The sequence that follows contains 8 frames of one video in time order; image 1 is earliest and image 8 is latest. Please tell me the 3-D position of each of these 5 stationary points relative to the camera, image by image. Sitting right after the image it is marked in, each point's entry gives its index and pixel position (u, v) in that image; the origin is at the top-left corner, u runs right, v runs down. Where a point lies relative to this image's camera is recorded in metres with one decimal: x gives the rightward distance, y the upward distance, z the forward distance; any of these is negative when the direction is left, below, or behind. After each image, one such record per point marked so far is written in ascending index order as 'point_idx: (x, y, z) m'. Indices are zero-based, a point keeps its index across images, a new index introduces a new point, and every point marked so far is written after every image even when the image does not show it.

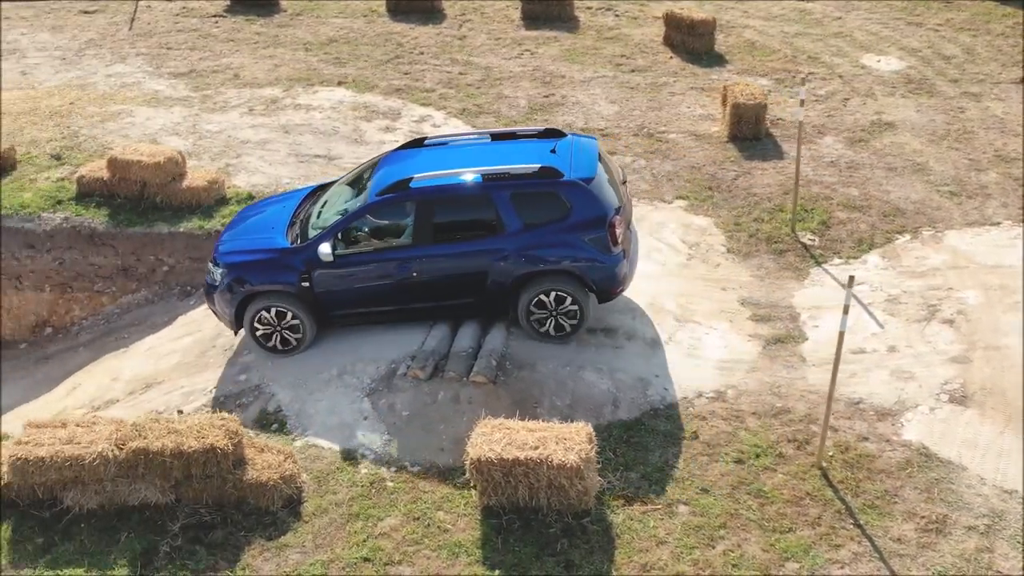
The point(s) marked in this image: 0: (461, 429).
0: (-0.2, -0.7, +7.8) m
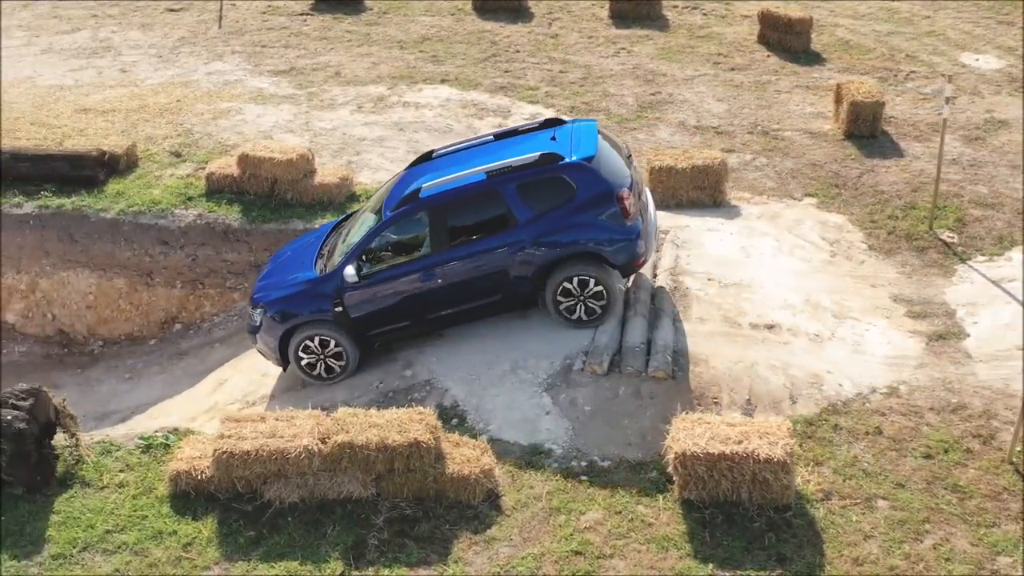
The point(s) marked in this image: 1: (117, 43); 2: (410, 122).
0: (+0.6, -0.7, +7.9) m
1: (-3.9, +2.4, +16.2) m
2: (-0.8, +1.3, +13.1) m
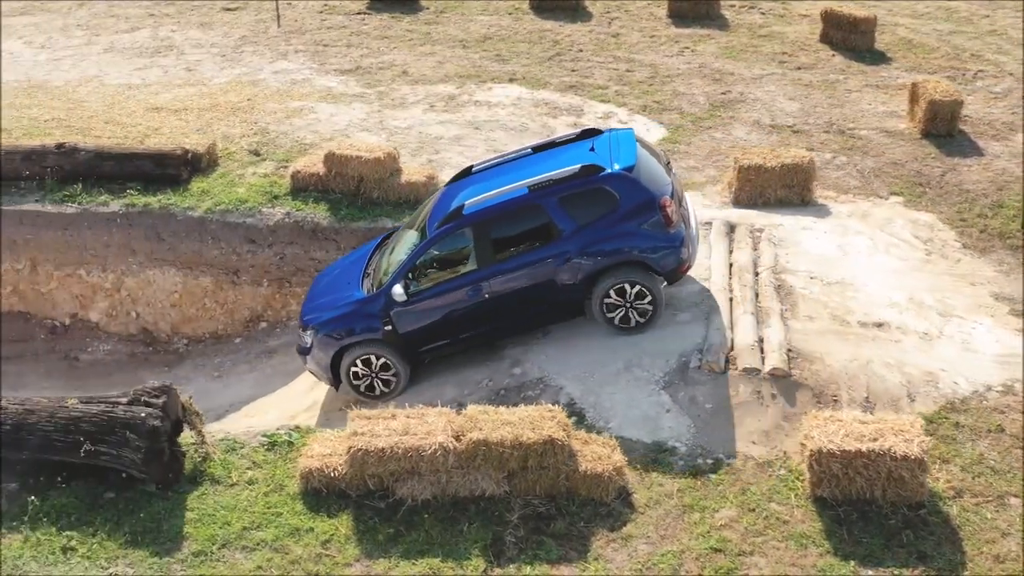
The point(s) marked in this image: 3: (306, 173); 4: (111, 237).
0: (+1.2, -0.6, +7.9) m
1: (-3.3, +2.4, +16.2) m
2: (-0.2, +1.3, +13.1) m
3: (-1.4, +0.8, +11.4) m
4: (-2.8, +0.4, +11.3) m
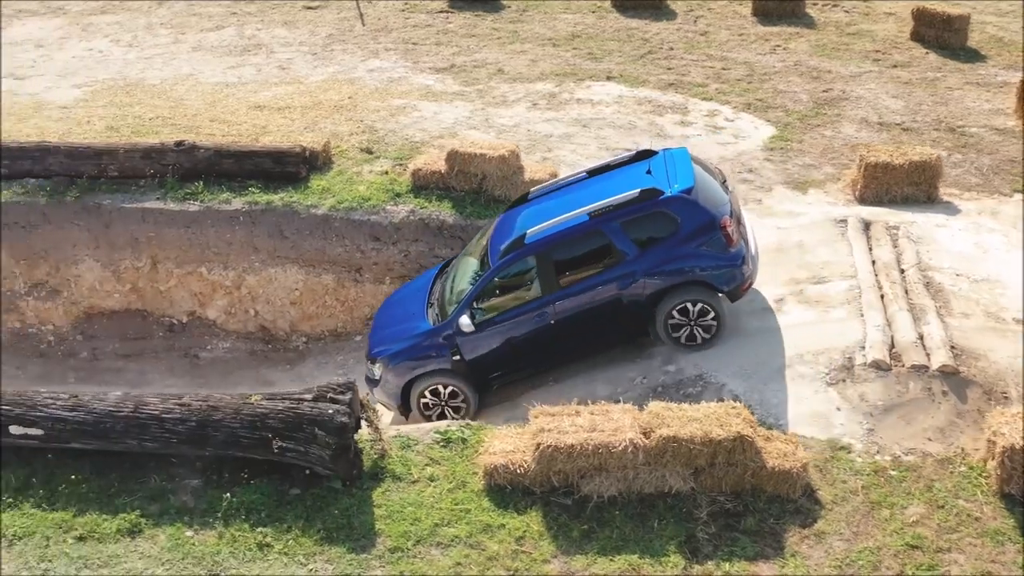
0: (+2.1, -0.6, +7.9) m
1: (-2.4, +2.5, +16.2) m
2: (+0.6, +1.4, +13.1) m
3: (-0.6, +0.8, +11.4) m
4: (-1.9, +0.4, +11.3) m
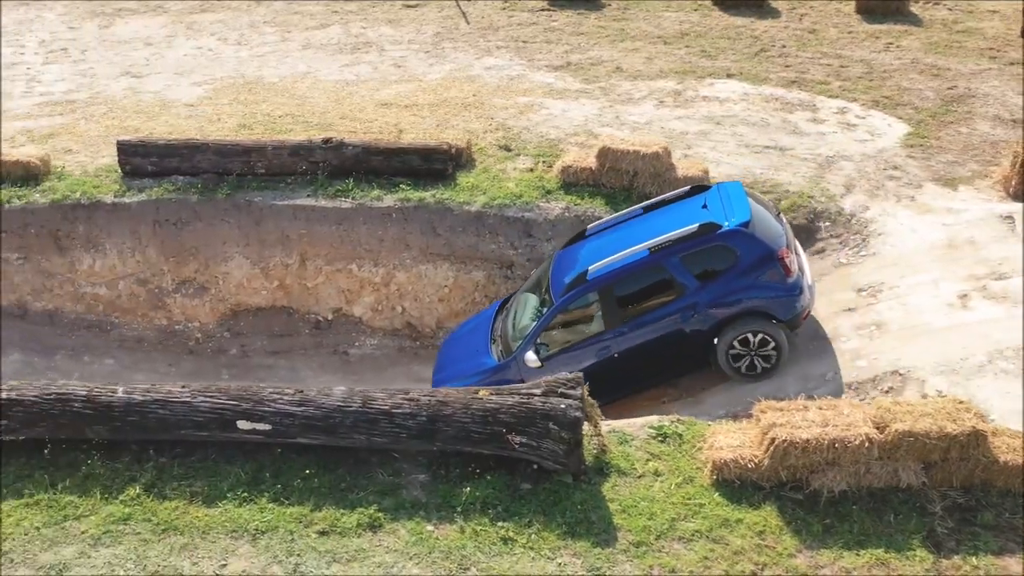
0: (+3.1, -0.6, +7.9) m
1: (-1.4, +2.5, +16.3) m
2: (+1.7, +1.4, +13.1) m
3: (+0.5, +0.8, +11.4) m
4: (-0.9, +0.4, +11.3) m
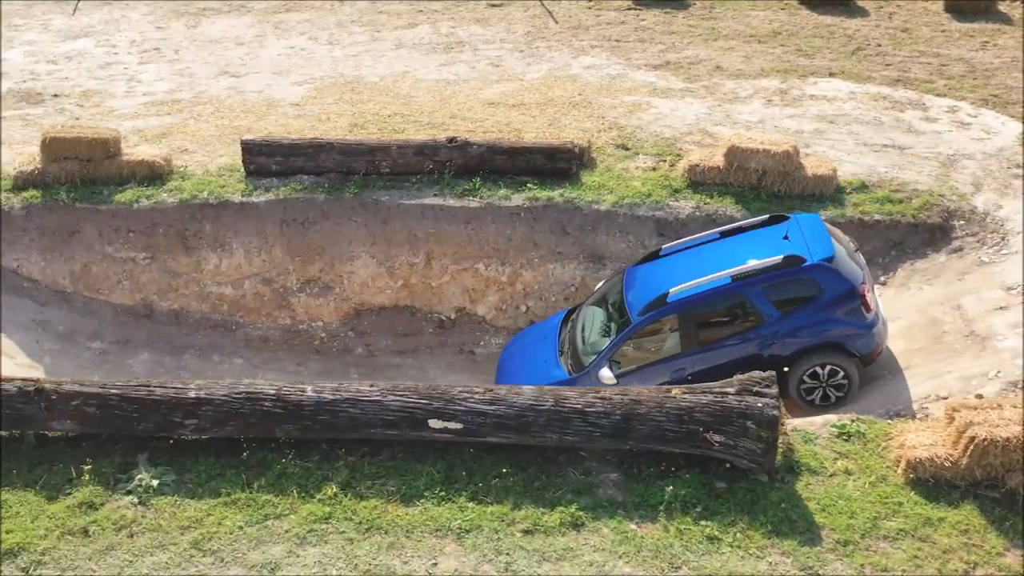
0: (+4.0, -0.6, +7.8) m
1: (-0.5, +2.5, +16.2) m
2: (+2.6, +1.4, +13.1) m
3: (+1.3, +0.8, +11.4) m
4: (0.0, +0.4, +11.3) m
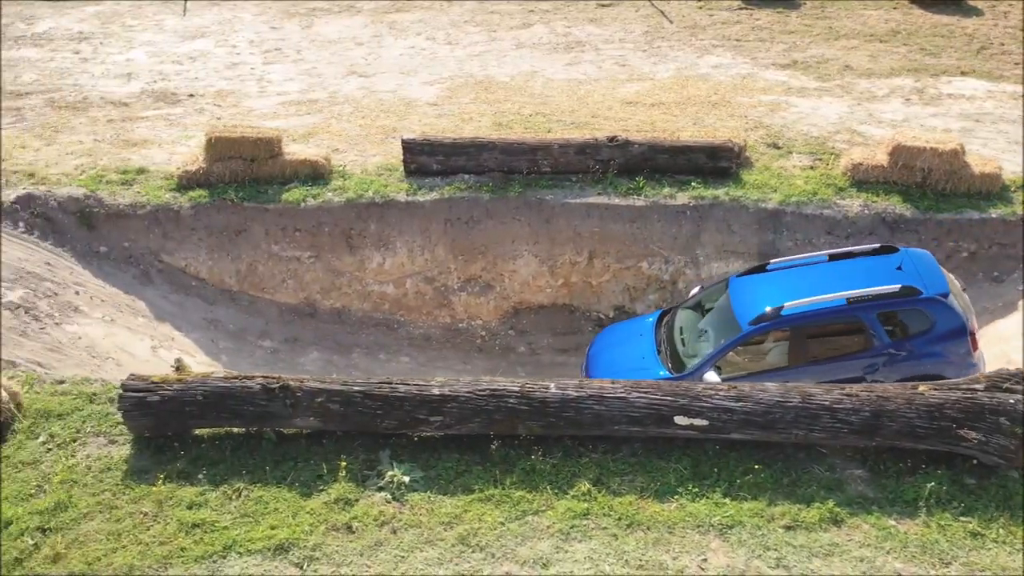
0: (+5.1, -0.6, +7.8) m
1: (+0.7, +2.5, +16.3) m
2: (+3.7, +1.4, +13.1) m
3: (+2.5, +0.9, +11.4) m
4: (+1.2, +0.4, +11.3) m
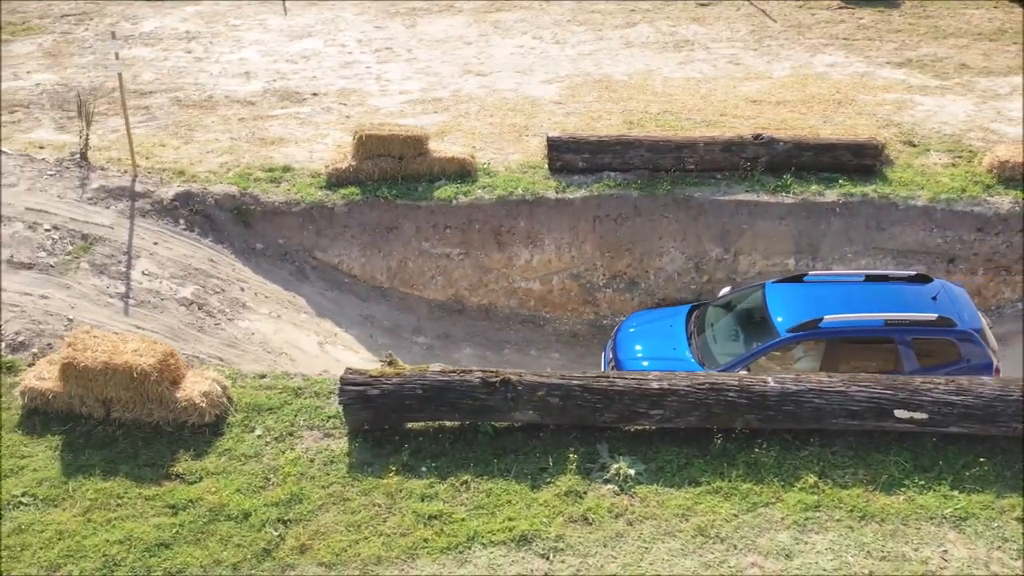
0: (+6.1, -0.6, +7.9) m
1: (+1.8, +2.5, +16.4) m
2: (+4.8, +1.4, +13.2) m
3: (+3.5, +0.9, +11.5) m
4: (+2.2, +0.4, +11.4) m
